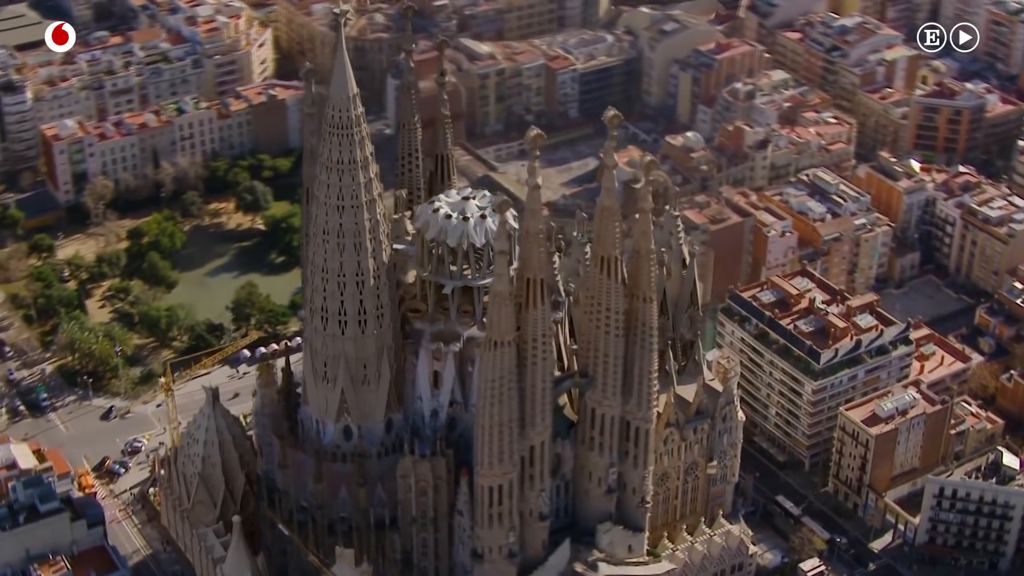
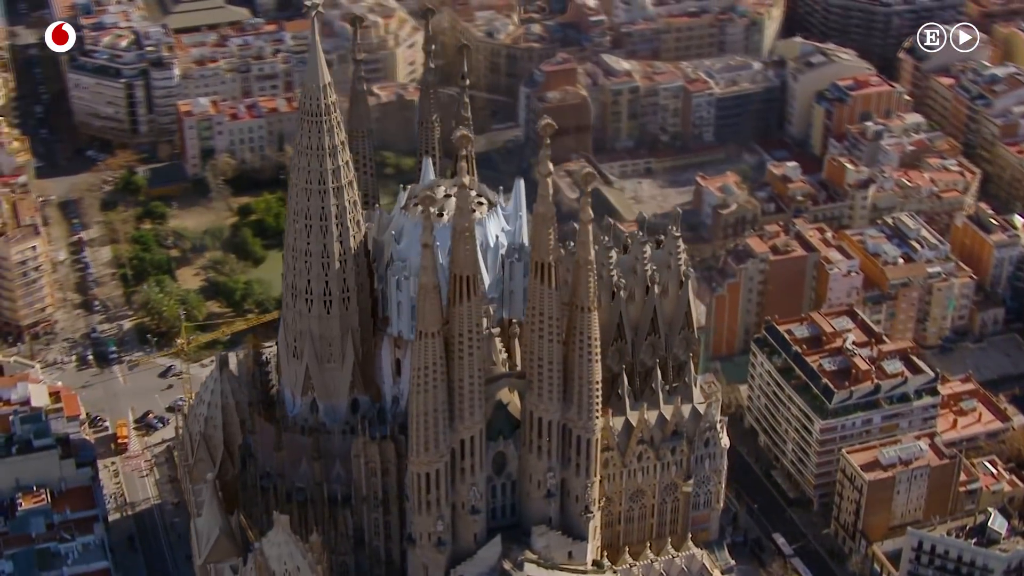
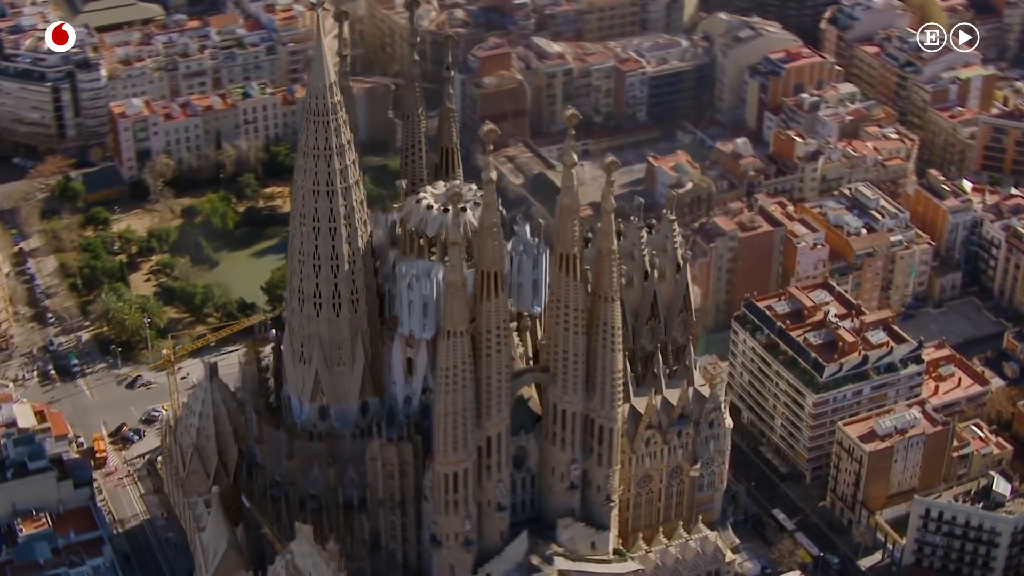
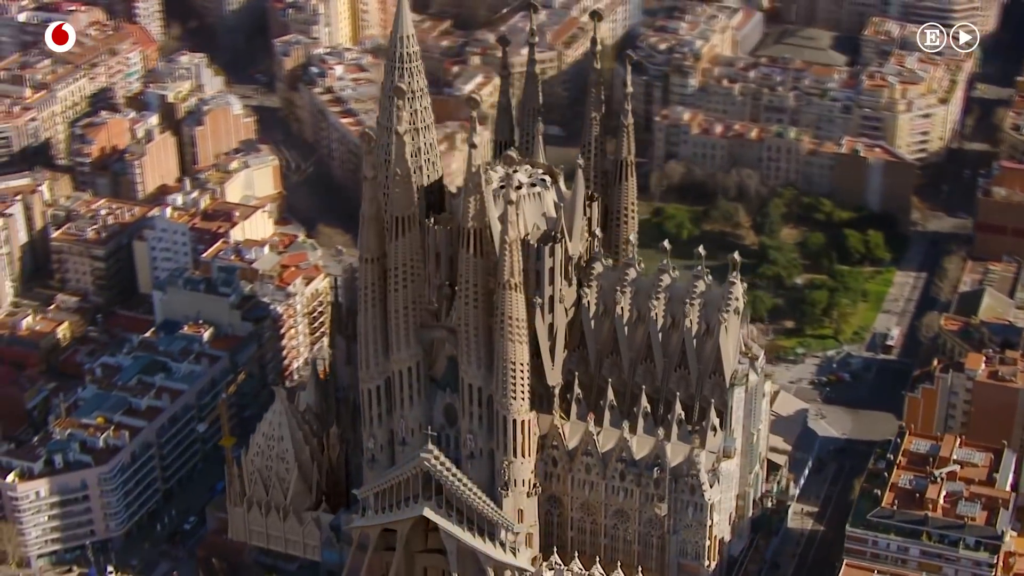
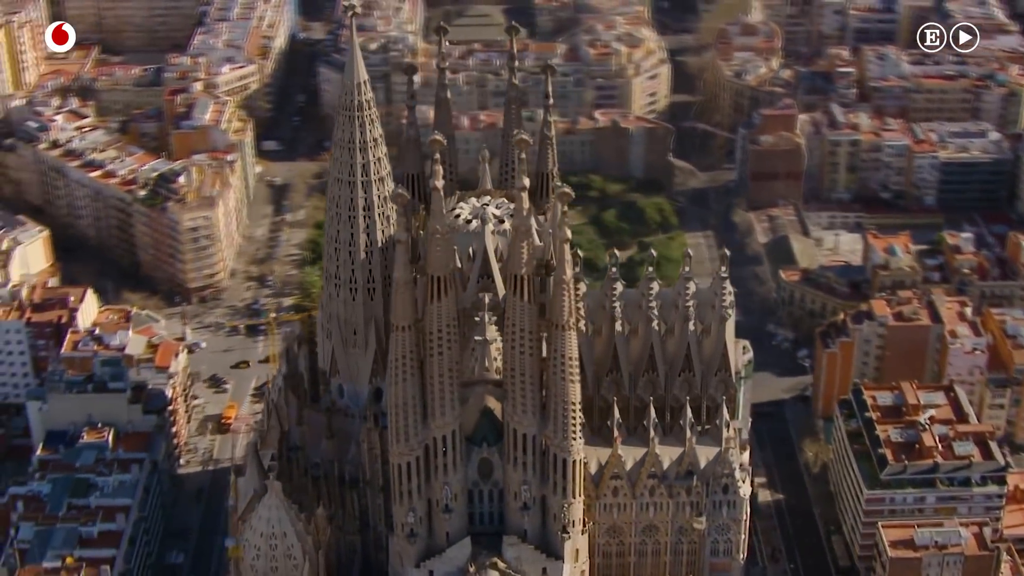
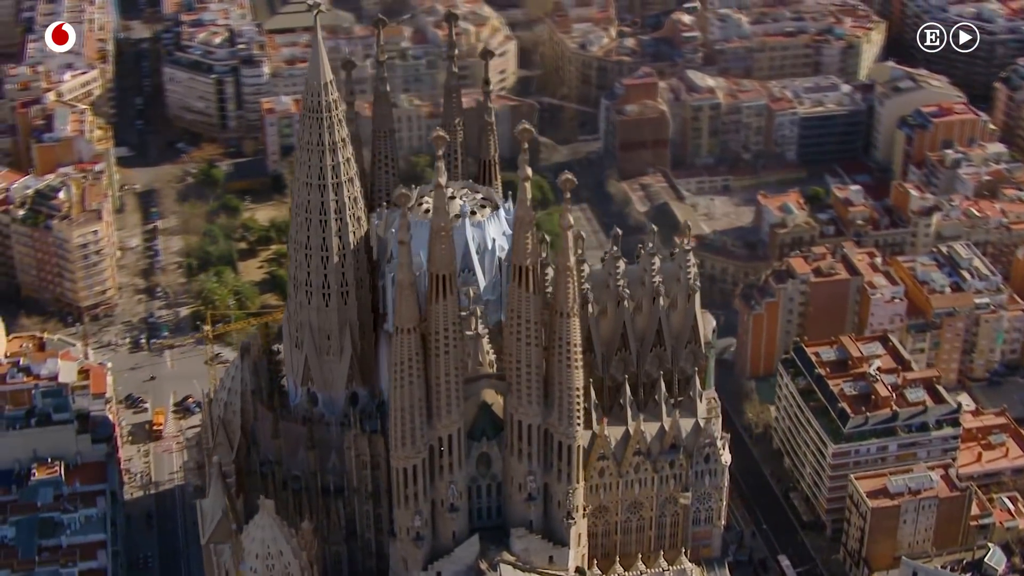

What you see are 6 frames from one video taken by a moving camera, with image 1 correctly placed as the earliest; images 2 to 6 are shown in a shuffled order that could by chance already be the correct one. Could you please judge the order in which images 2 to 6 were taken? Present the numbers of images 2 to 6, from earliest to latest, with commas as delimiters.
3, 2, 6, 5, 4
